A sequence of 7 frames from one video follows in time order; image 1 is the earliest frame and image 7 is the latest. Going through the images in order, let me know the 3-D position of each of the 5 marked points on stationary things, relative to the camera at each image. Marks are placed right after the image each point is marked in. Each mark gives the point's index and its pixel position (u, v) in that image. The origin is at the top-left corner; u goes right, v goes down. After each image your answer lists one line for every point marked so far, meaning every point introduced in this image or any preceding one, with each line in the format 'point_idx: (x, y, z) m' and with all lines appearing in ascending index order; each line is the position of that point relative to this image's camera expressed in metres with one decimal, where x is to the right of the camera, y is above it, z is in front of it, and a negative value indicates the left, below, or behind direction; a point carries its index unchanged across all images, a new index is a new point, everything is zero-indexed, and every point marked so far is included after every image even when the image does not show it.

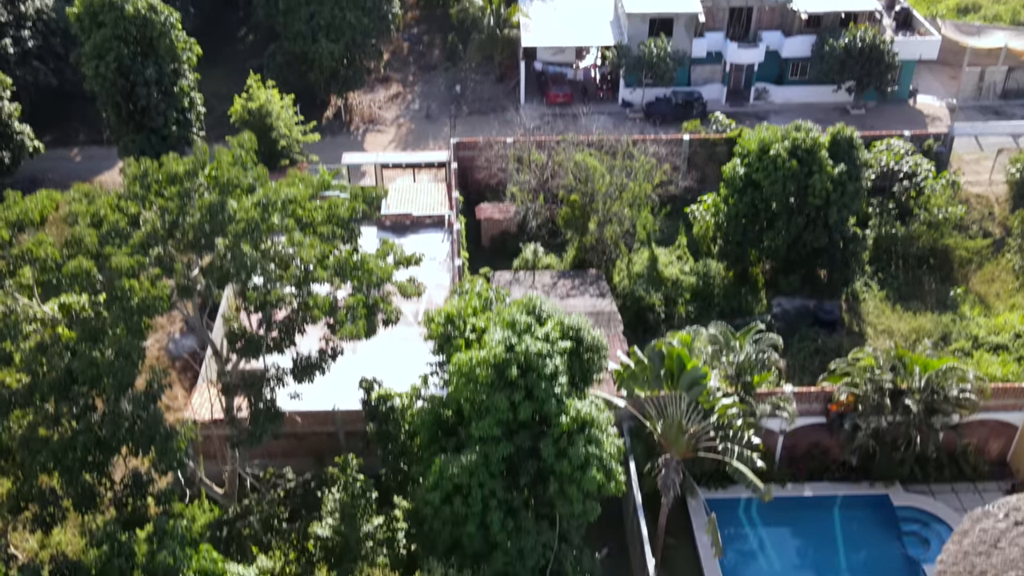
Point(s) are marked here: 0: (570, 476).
0: (+0.7, -2.3, +12.3) m
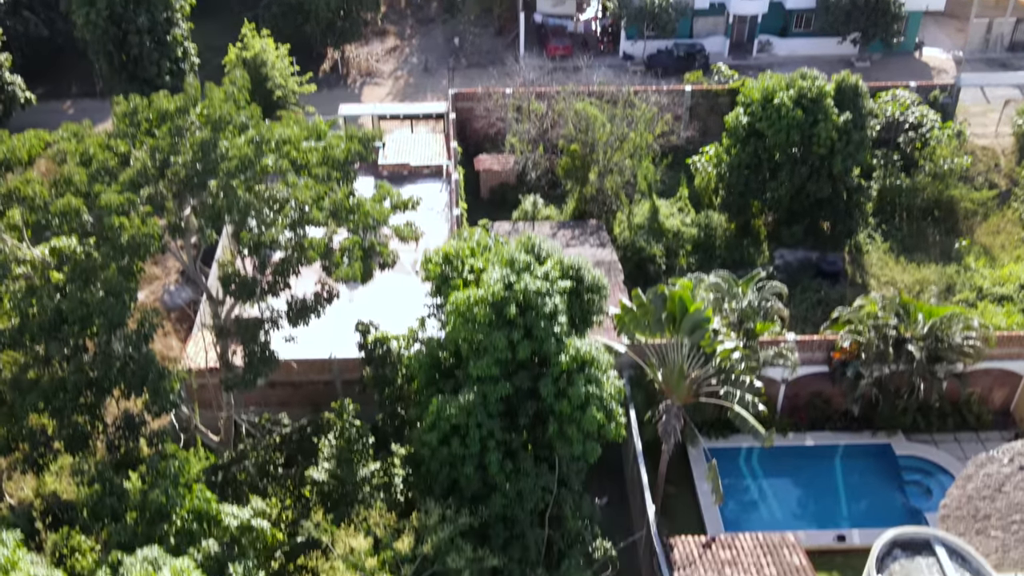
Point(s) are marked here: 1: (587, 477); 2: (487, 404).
0: (+0.7, -1.5, +12.0) m
1: (+1.3, -3.2, +17.0) m
2: (-0.3, -1.4, +12.0) m
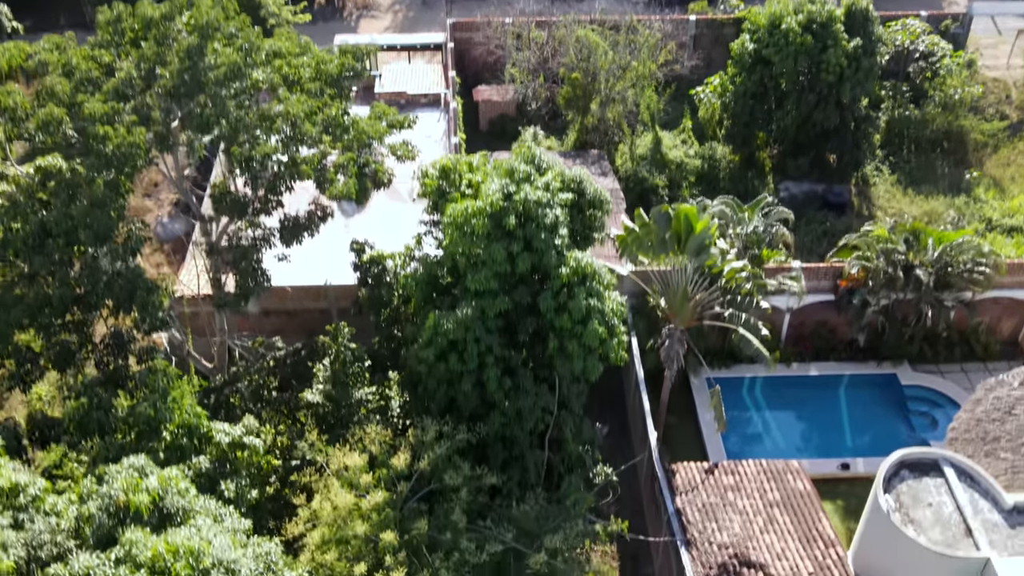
0: (+0.7, -0.5, +11.7) m
1: (+1.3, -2.0, +16.7) m
2: (-0.3, -0.4, +11.6) m
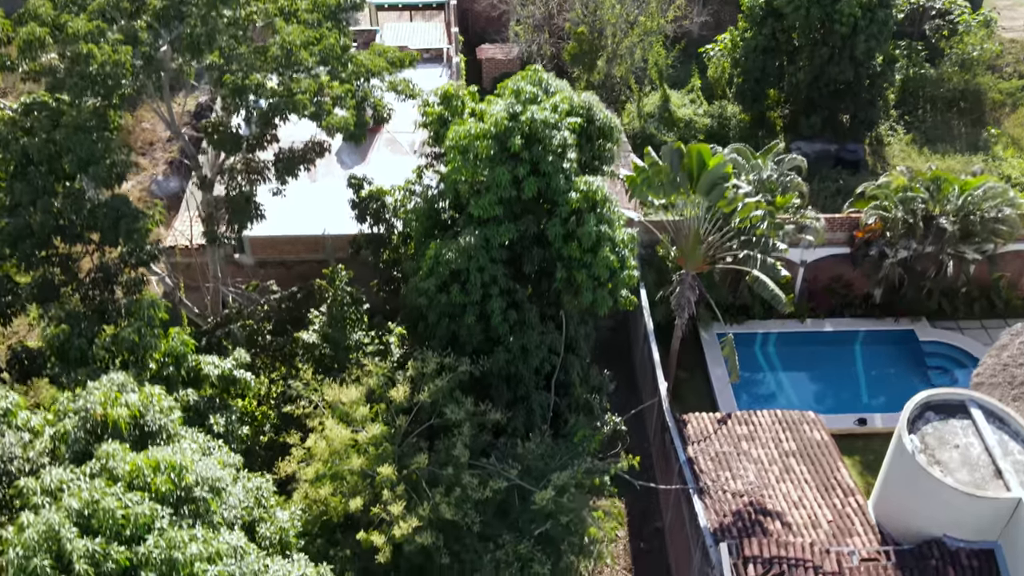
0: (+0.7, +0.3, +11.1) m
1: (+1.3, -1.2, +16.1) m
2: (-0.3, +0.4, +11.0) m
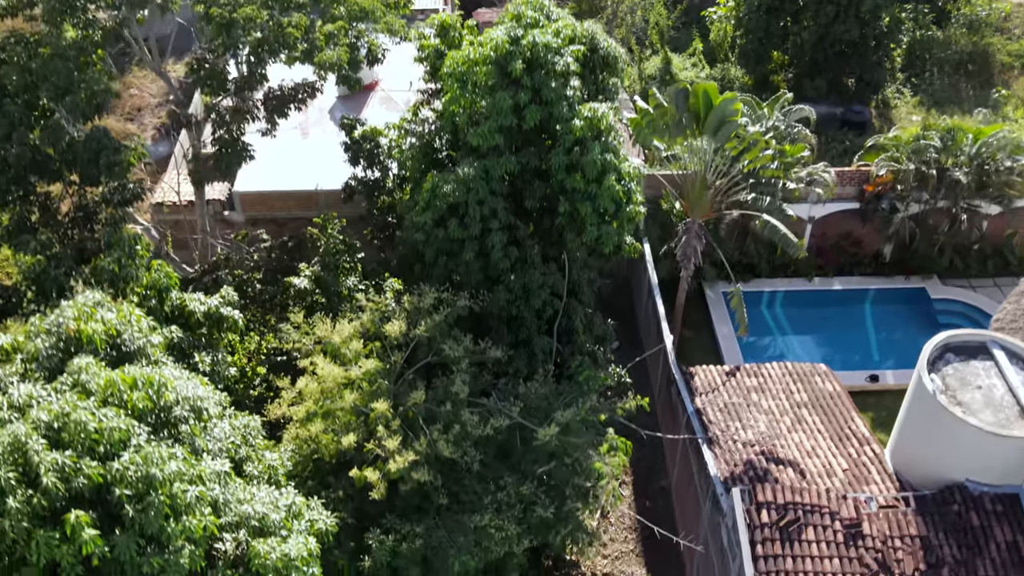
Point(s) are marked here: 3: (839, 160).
0: (+0.8, +1.0, +10.6) m
1: (+1.3, -0.4, +15.6) m
2: (-0.2, +1.1, +10.5) m
3: (+6.3, +2.4, +19.2) m
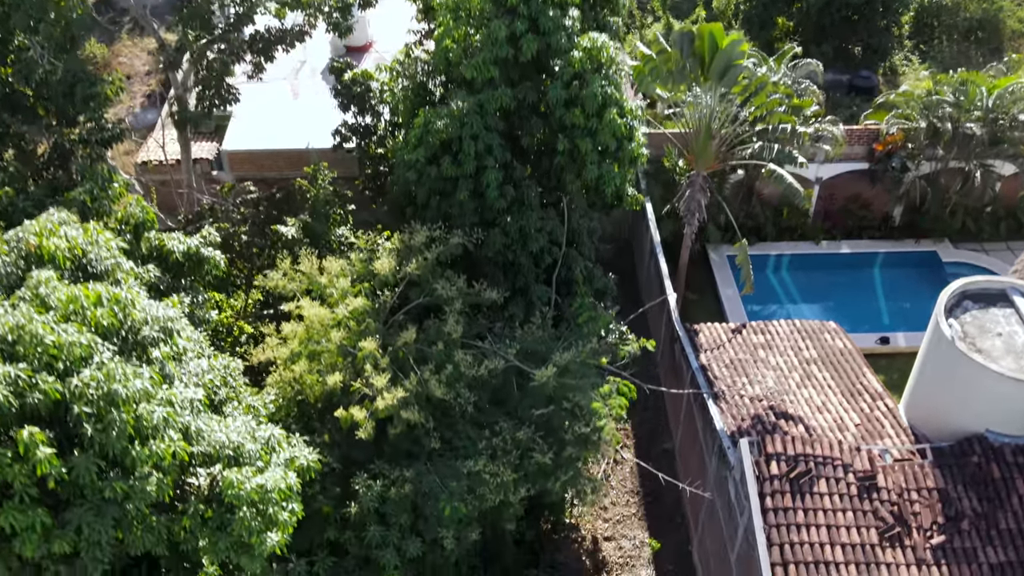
0: (+0.7, +1.6, +10.0) m
1: (+1.3, +0.1, +15.1) m
2: (-0.3, +1.7, +10.0) m
3: (+6.3, +3.0, +18.7) m
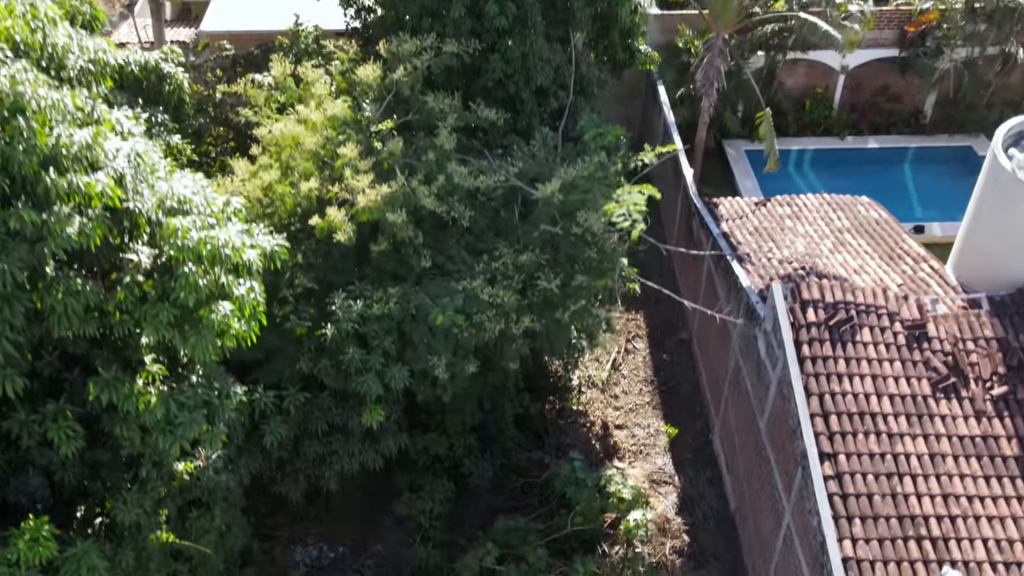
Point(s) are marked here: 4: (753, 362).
0: (+0.7, +3.2, +8.9) m
1: (+1.3, +1.7, +13.9) m
2: (-0.3, +3.3, +8.8) m
3: (+6.3, +4.5, +17.5) m
4: (+2.2, -0.7, +9.3) m
